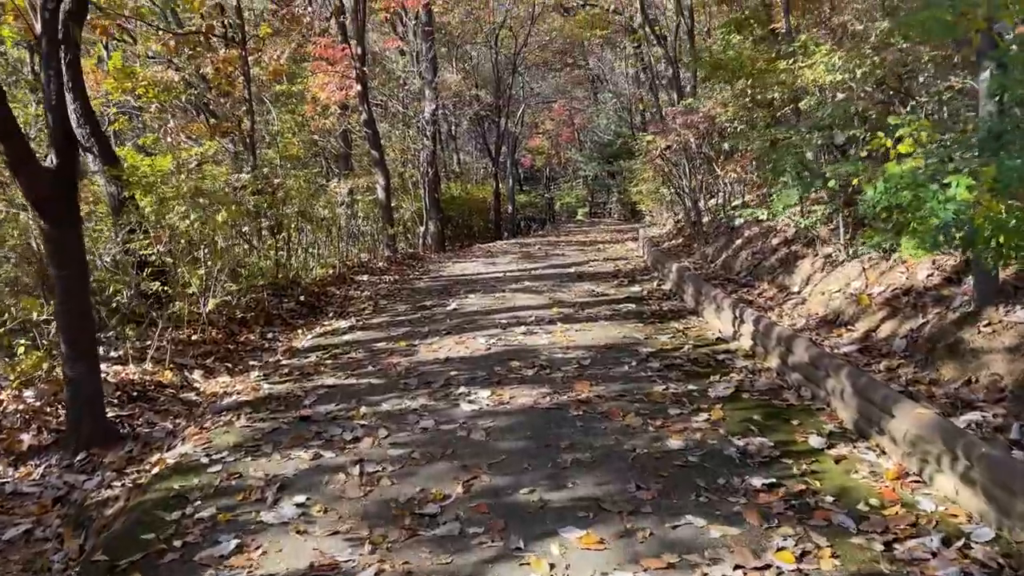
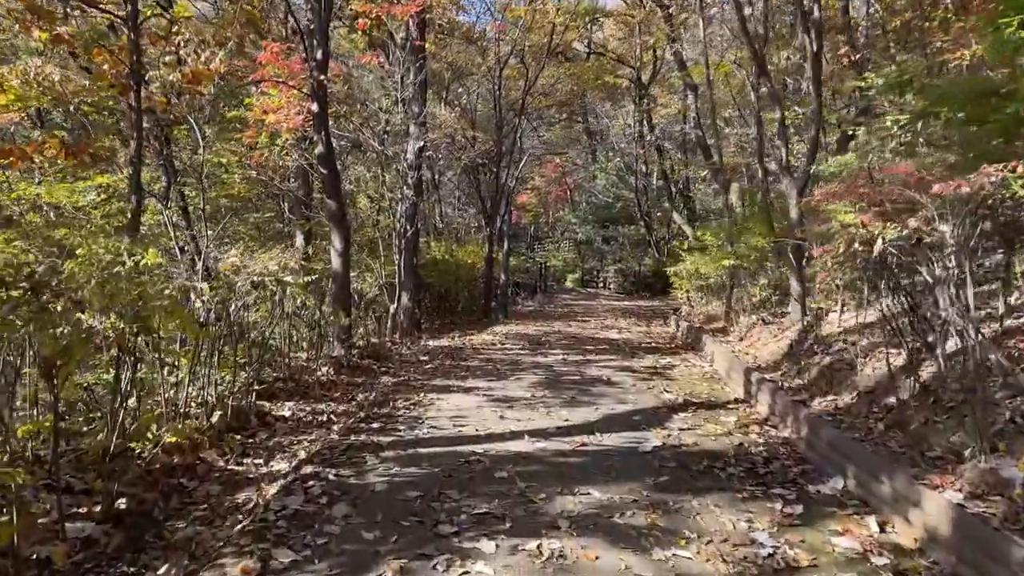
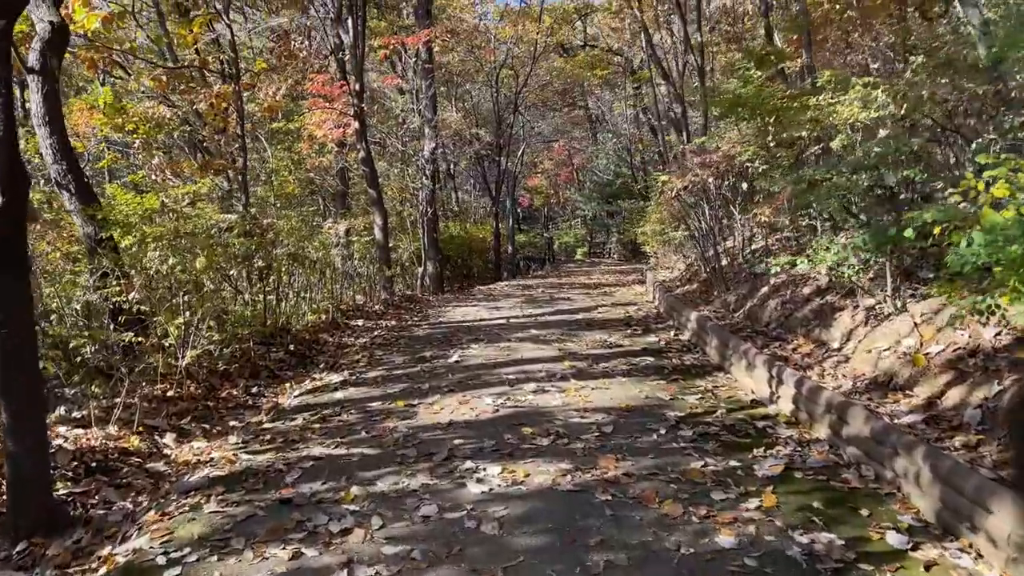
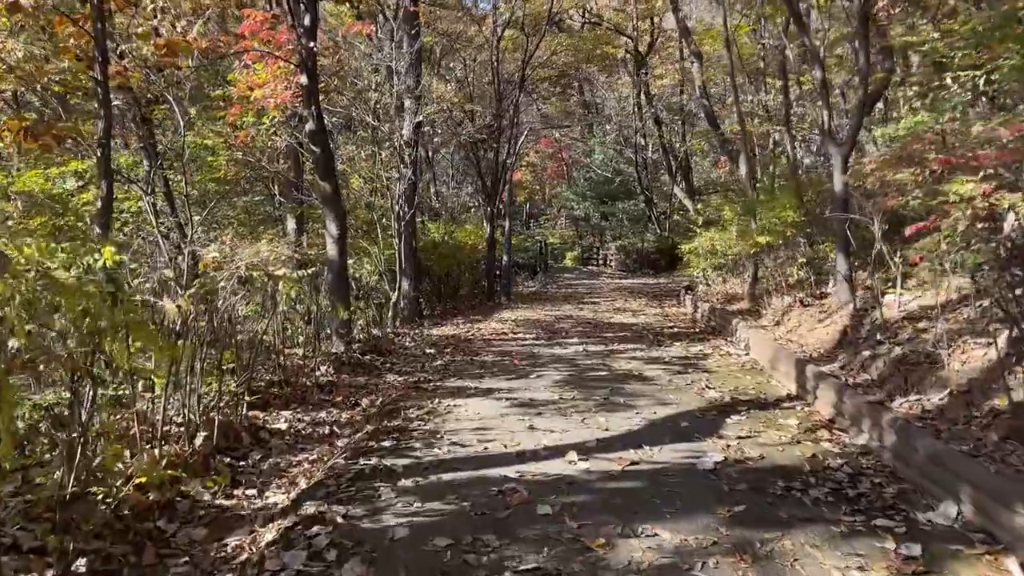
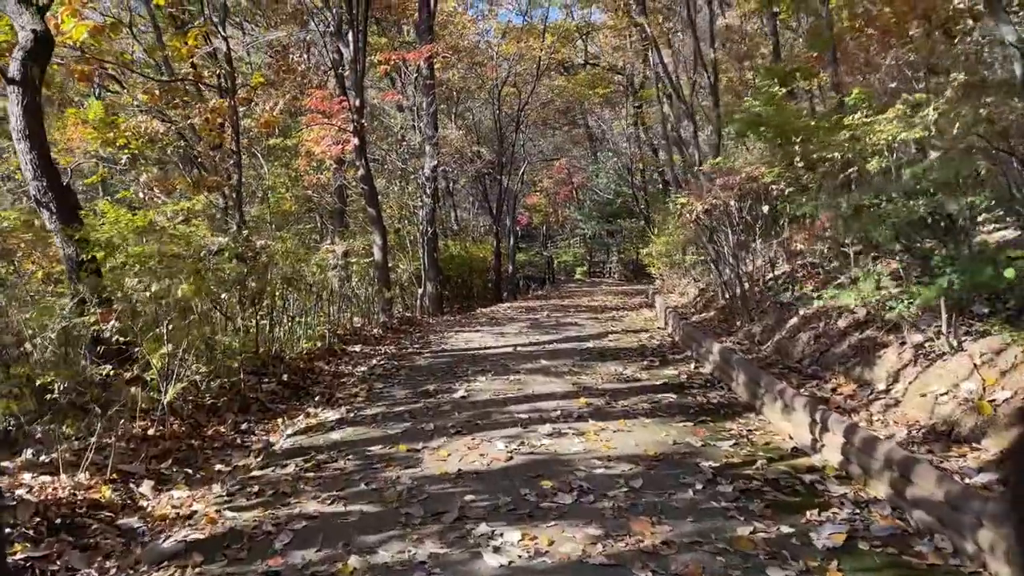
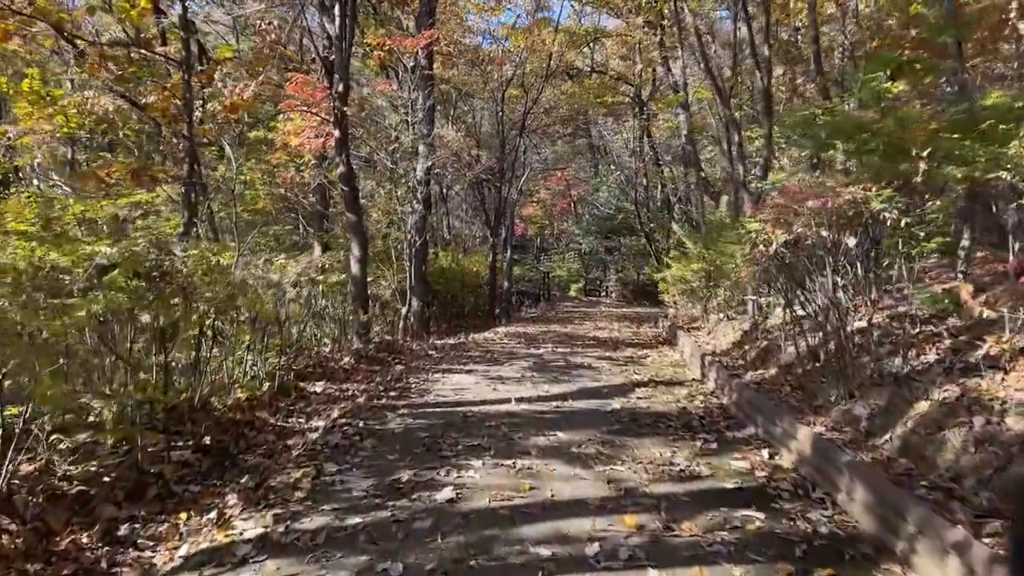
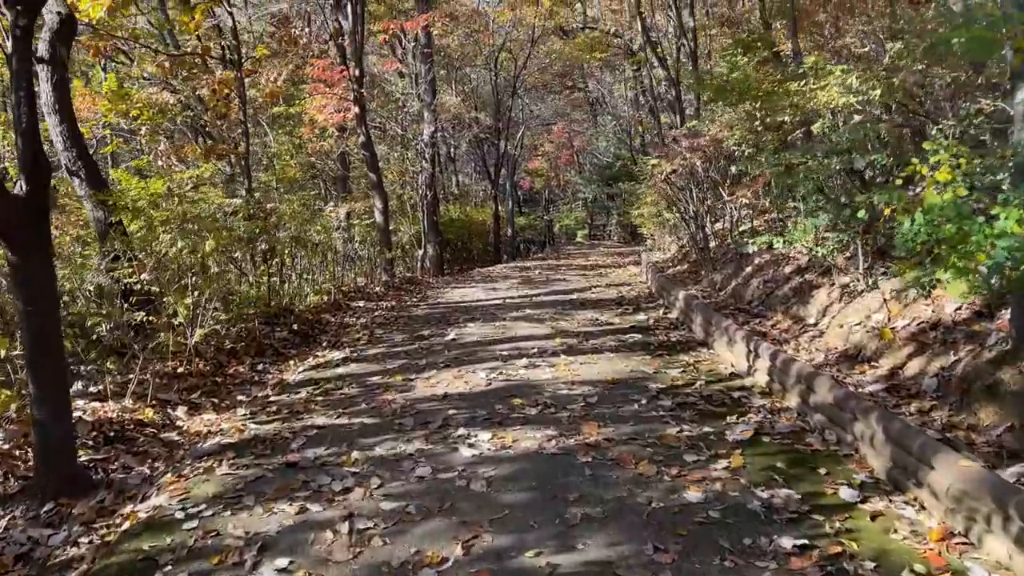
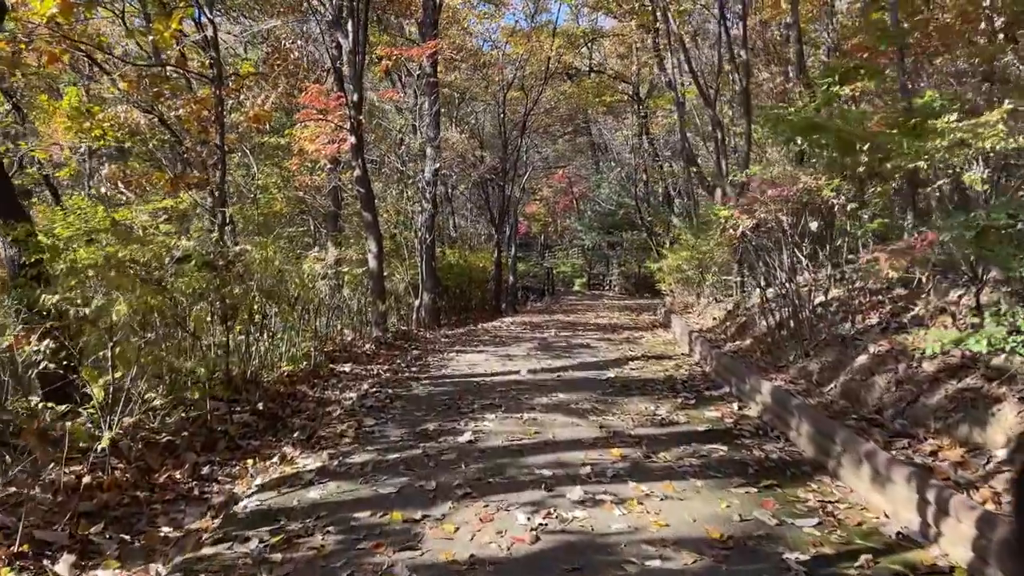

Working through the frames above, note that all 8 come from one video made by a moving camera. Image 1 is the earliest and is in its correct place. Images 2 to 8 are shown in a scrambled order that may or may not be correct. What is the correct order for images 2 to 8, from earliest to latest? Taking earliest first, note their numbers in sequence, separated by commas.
7, 3, 5, 8, 6, 2, 4
